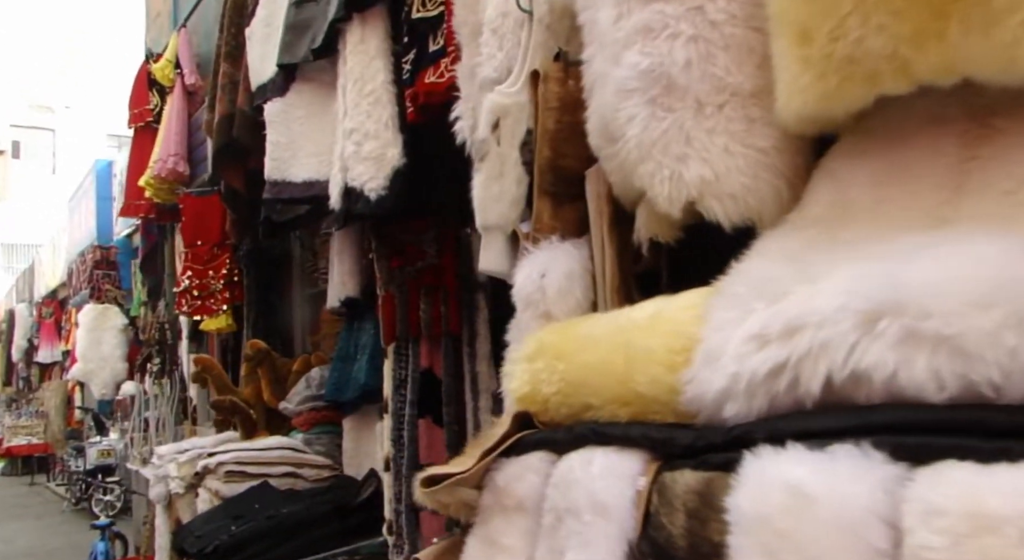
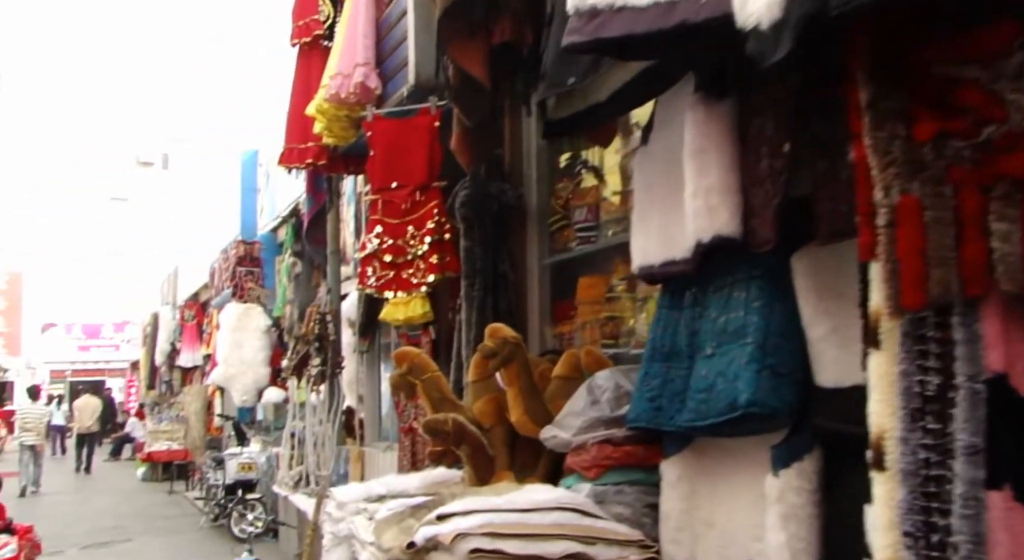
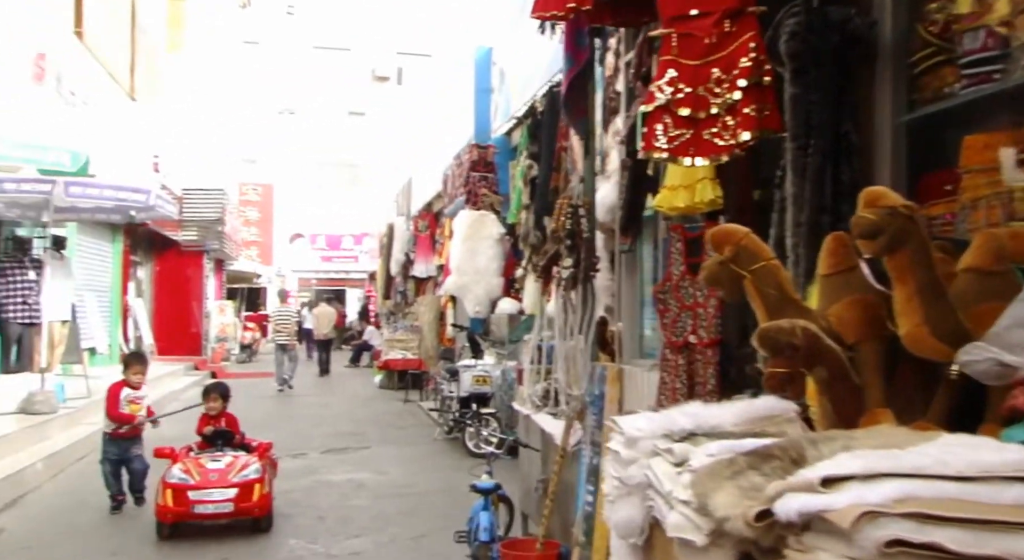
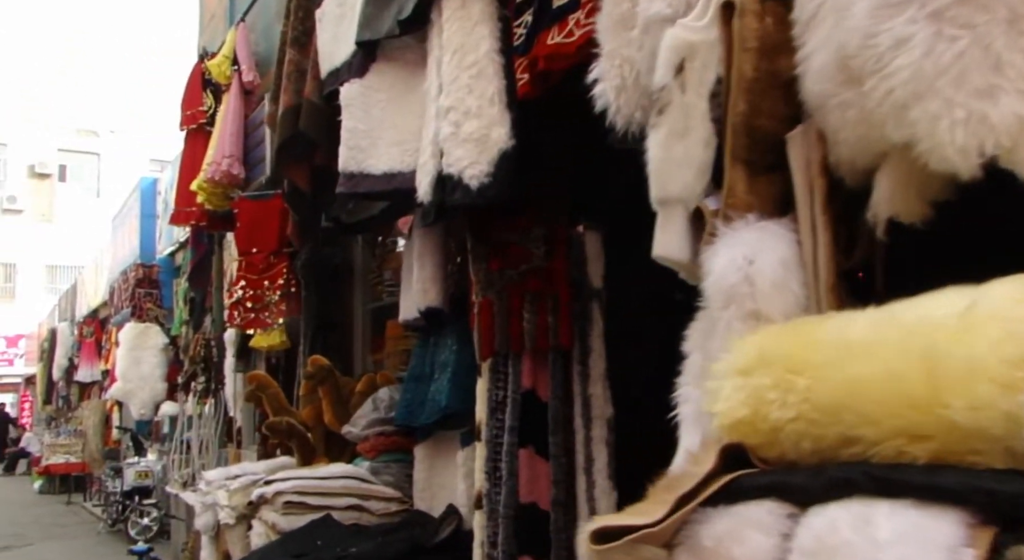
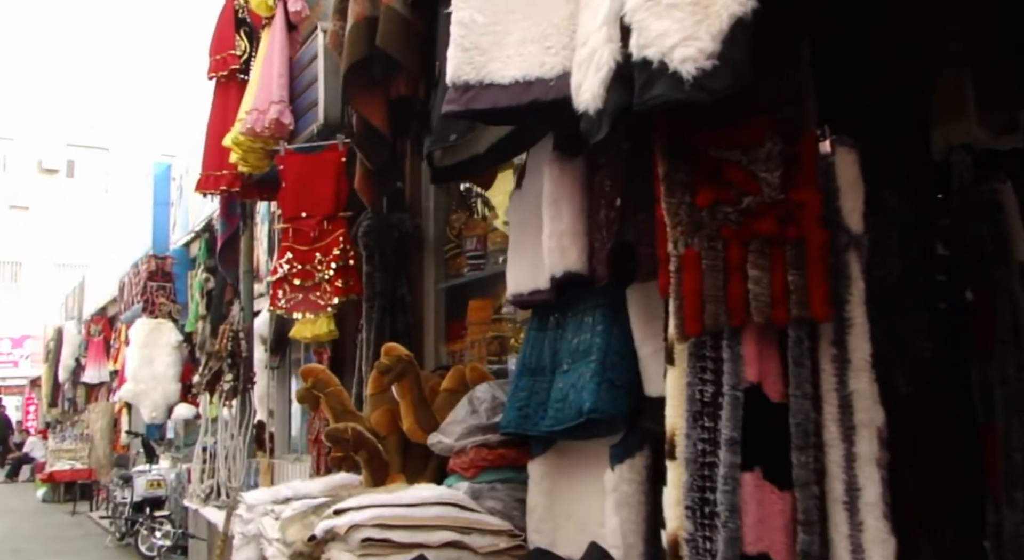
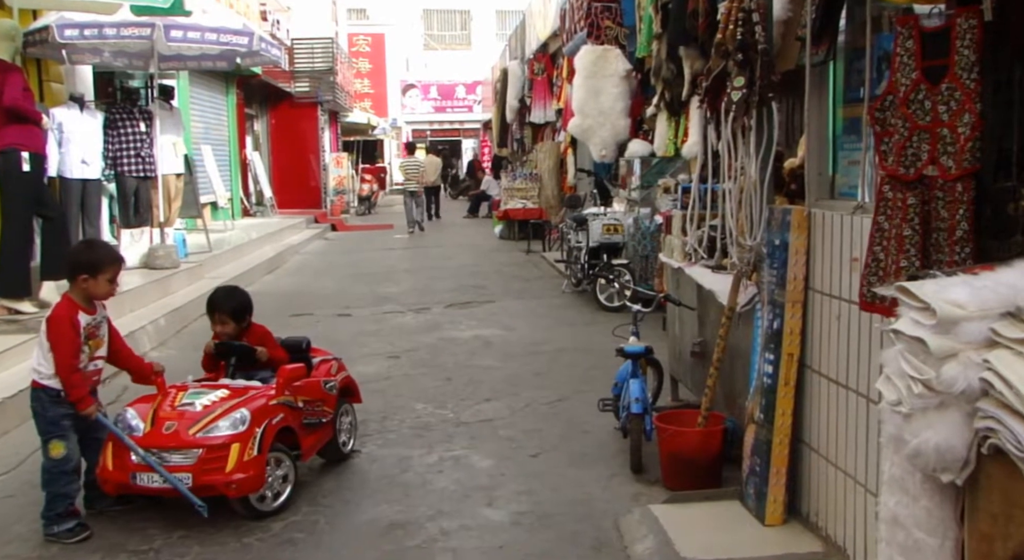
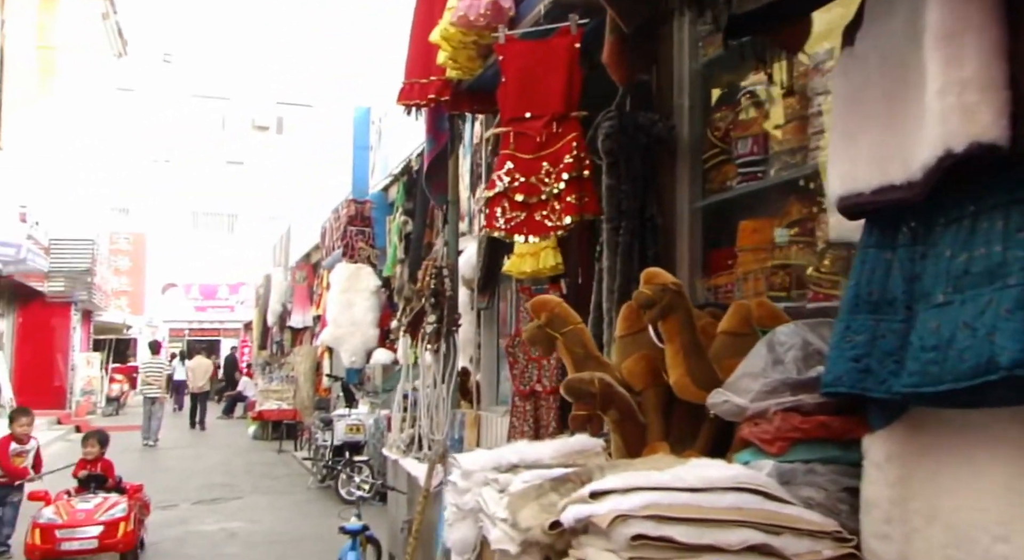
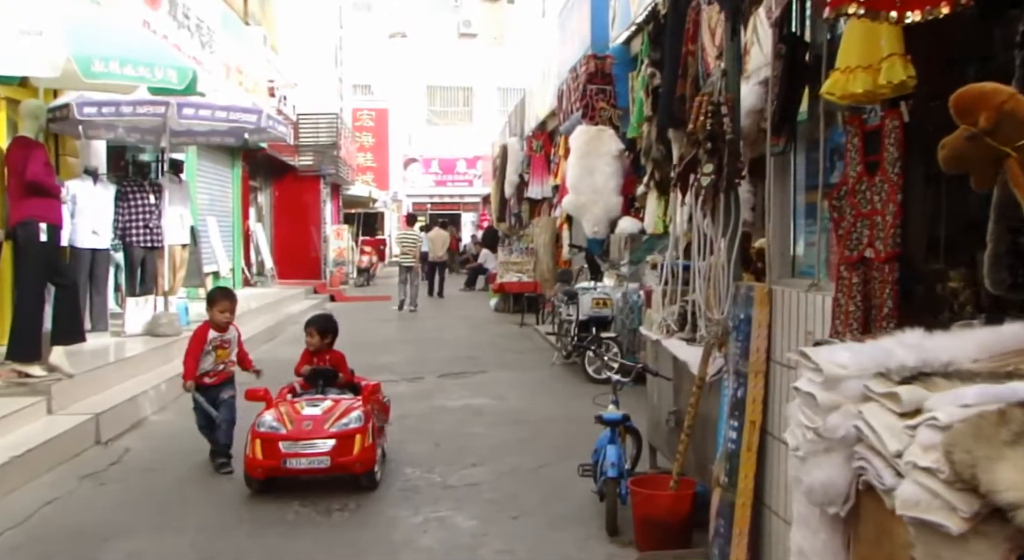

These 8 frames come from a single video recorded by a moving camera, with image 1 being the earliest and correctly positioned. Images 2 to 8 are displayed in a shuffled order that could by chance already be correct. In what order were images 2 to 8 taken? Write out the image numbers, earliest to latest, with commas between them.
4, 5, 2, 7, 3, 8, 6
